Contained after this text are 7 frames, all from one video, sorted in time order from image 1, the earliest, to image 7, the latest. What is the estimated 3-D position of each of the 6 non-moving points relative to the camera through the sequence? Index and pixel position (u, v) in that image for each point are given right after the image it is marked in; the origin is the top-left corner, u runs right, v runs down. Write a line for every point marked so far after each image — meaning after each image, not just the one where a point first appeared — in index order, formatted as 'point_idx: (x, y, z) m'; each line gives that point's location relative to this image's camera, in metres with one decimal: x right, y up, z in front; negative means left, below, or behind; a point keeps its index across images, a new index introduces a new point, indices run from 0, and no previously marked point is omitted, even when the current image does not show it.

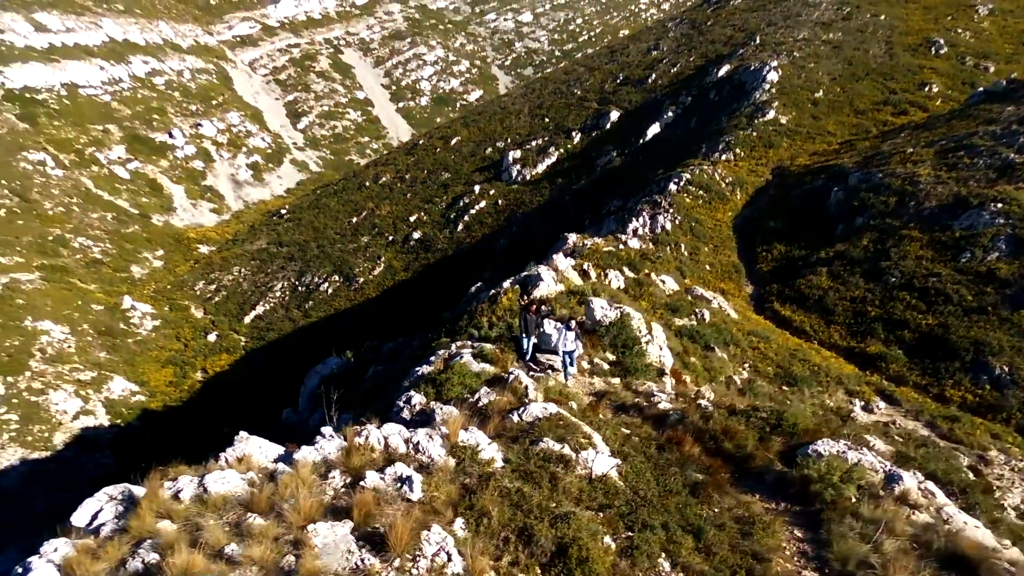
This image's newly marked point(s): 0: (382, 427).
0: (-1.5, -1.6, +6.8) m
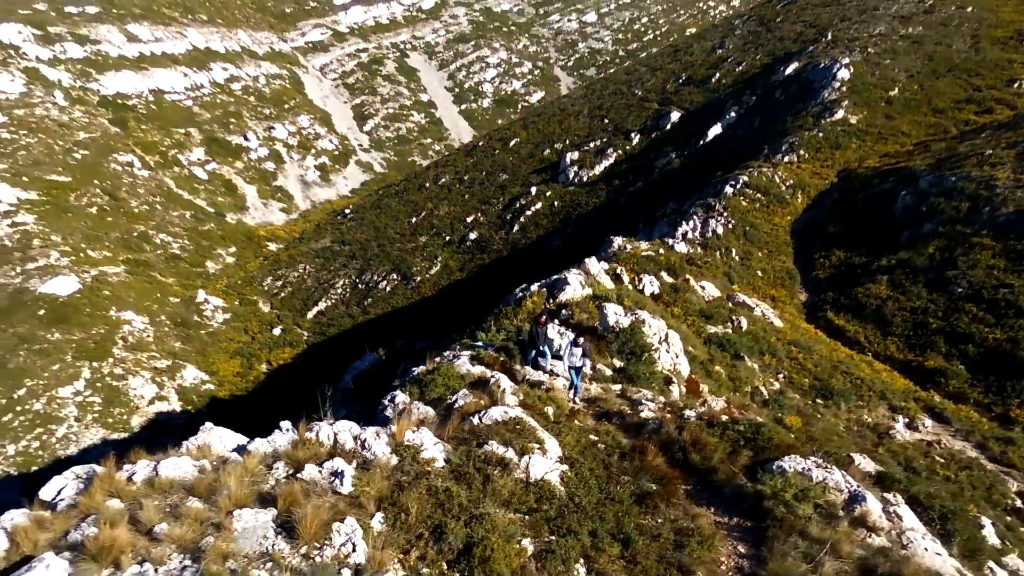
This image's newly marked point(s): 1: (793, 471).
0: (-2.1, -1.6, +7.2) m
1: (+3.7, -2.5, +8.1) m
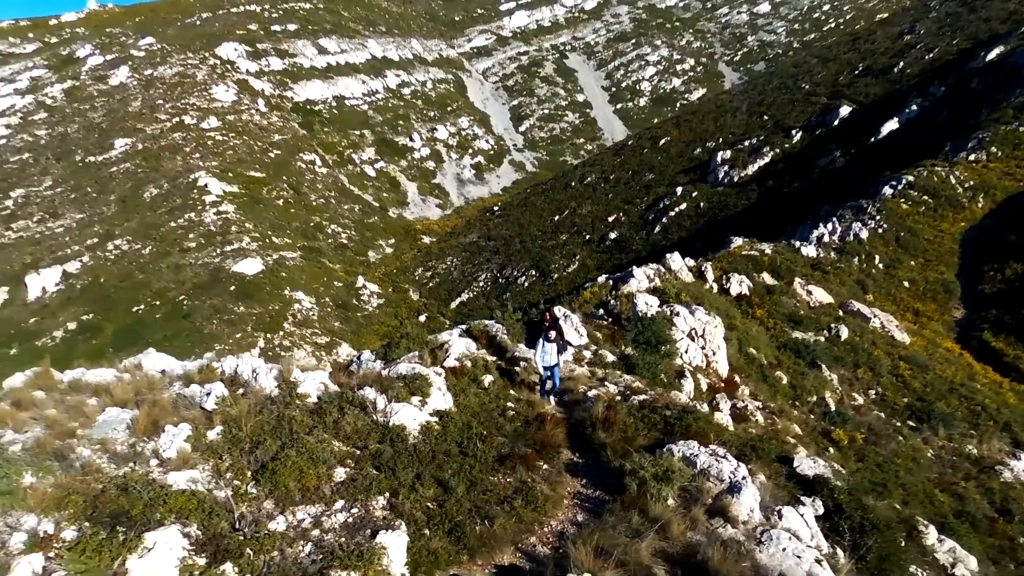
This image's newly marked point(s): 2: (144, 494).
0: (-3.7, -1.0, +8.4) m
1: (+2.1, -2.2, +7.8) m
2: (-3.3, -1.9, +5.5) m
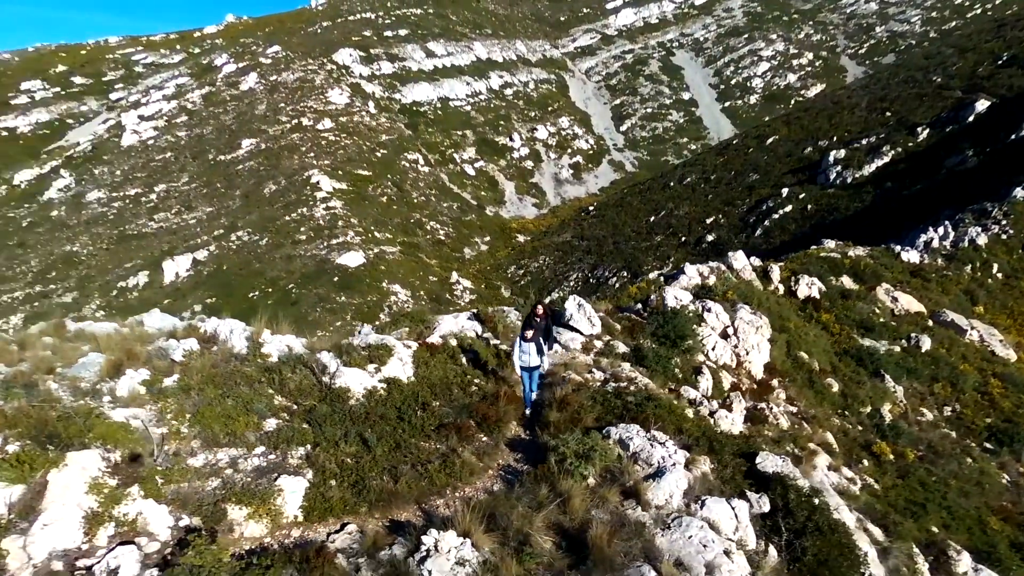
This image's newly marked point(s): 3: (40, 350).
0: (-4.3, -0.5, +9.2) m
1: (+1.3, -1.9, +7.7) m
2: (-4.5, -1.4, +6.3) m
3: (-6.1, -0.8, +7.8) m
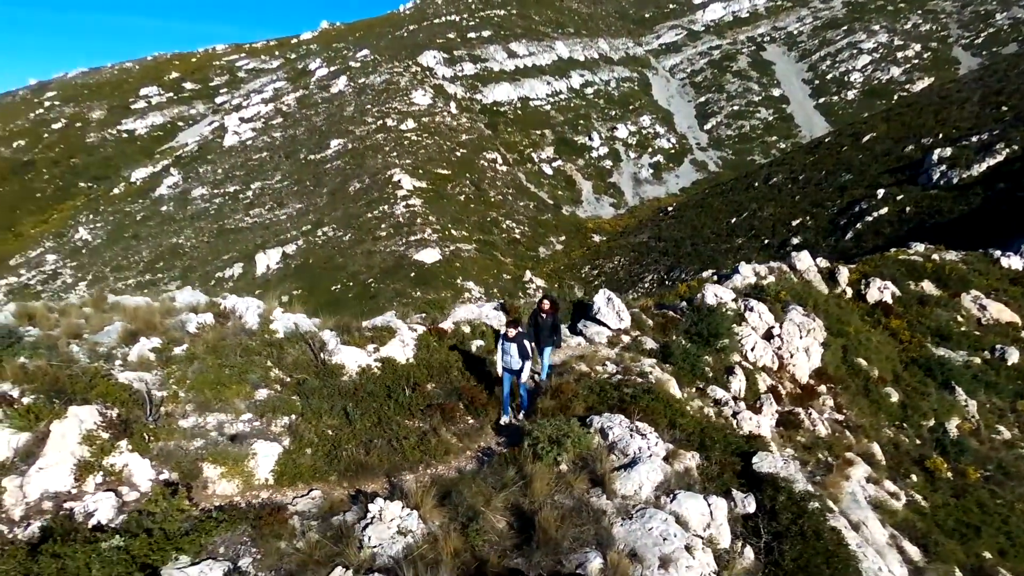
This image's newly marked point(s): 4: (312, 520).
0: (-4.3, -0.2, +9.8) m
1: (+1.0, -1.7, +7.5) m
2: (-4.8, -1.1, +6.9) m
3: (-6.2, -0.5, +8.6) m
4: (-1.9, -2.2, +5.9) m
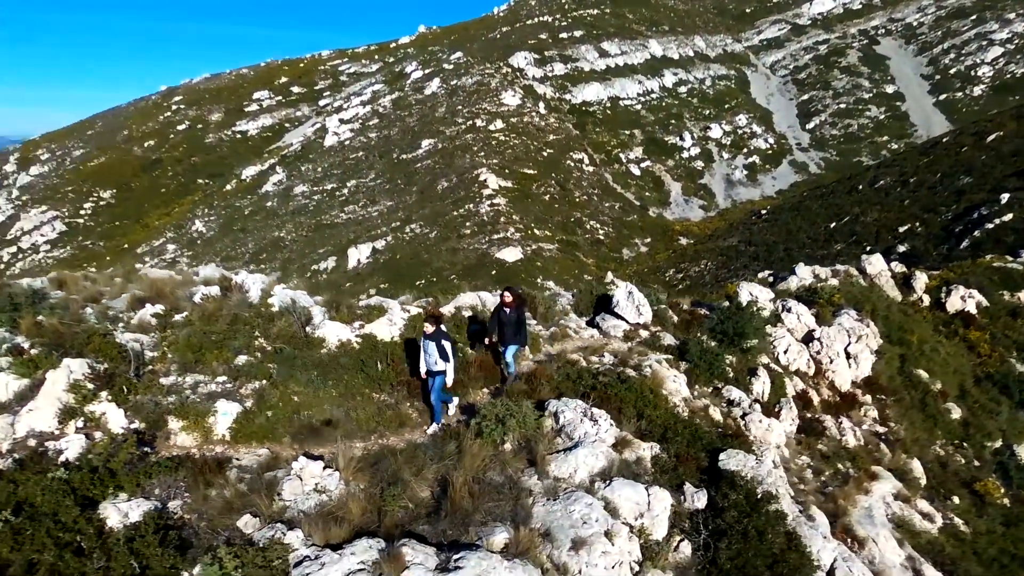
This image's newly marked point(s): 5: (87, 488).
0: (-4.4, +0.2, +10.4) m
1: (+0.5, -1.5, +7.5) m
2: (-5.4, -0.6, +7.7) m
3: (-6.5, 0.0, +9.6) m
4: (-2.7, -1.9, +6.3) m
5: (-3.9, -1.9, +5.6) m
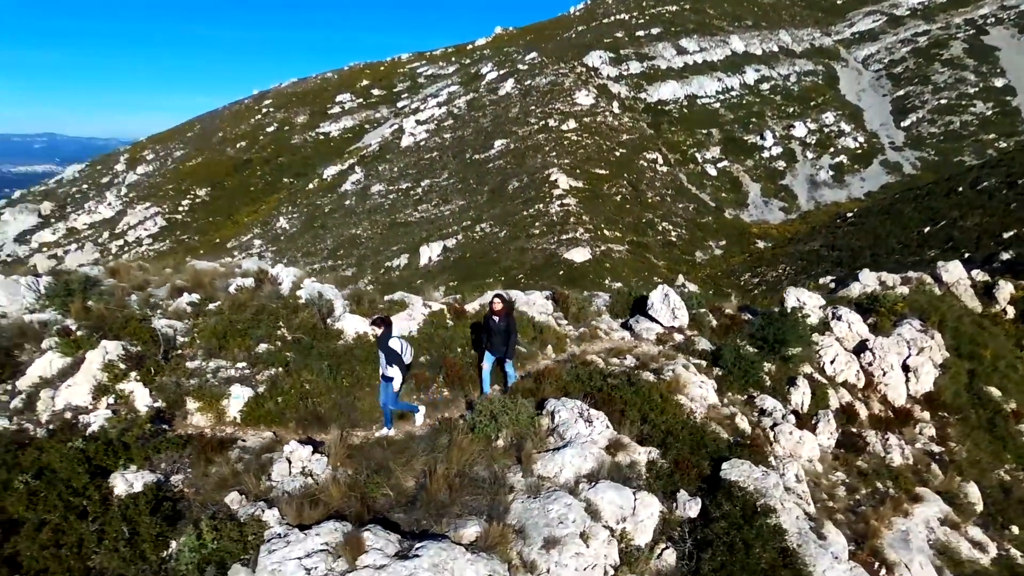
0: (-4.0, +0.3, +11.0) m
1: (+0.5, -1.5, +7.5) m
2: (-5.3, -0.5, +8.4) m
3: (-6.2, +0.2, +10.4) m
4: (-2.9, -1.8, +6.6) m
5: (-4.2, -1.7, +6.2) m
